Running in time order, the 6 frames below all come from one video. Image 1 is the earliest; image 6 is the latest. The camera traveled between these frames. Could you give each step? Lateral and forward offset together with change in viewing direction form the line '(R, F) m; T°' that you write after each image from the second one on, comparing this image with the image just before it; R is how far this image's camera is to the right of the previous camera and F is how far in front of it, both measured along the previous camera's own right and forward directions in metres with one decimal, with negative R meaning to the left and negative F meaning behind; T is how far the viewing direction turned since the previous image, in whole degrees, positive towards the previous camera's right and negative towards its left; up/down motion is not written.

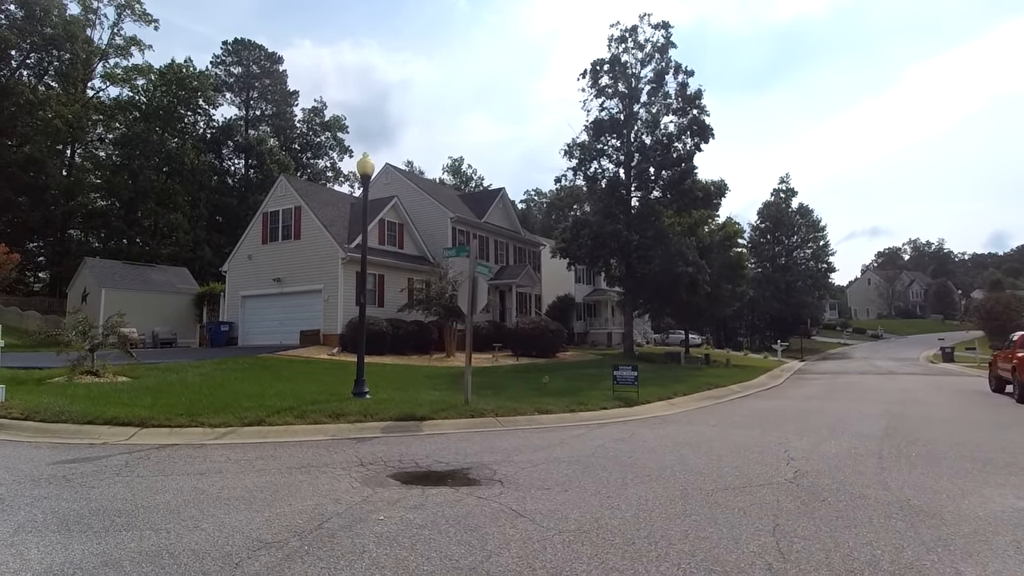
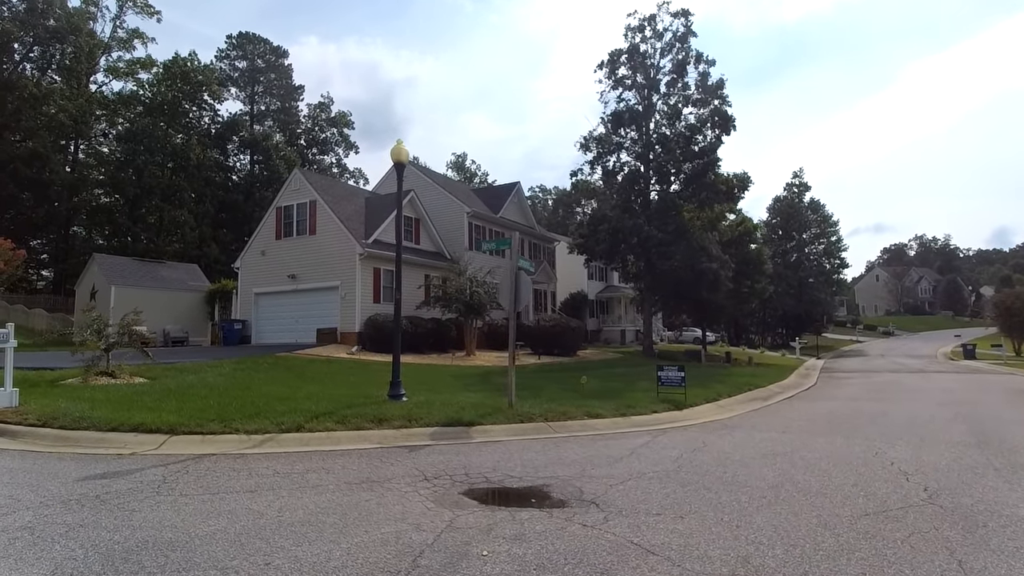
(-1.0, +0.8) m; 0°
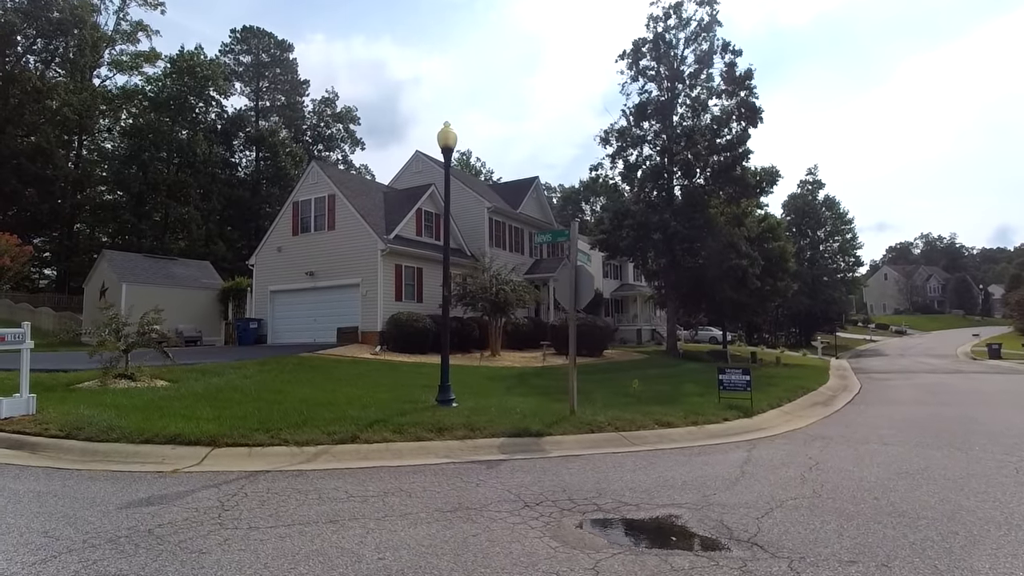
(-1.2, +0.9) m; 0°
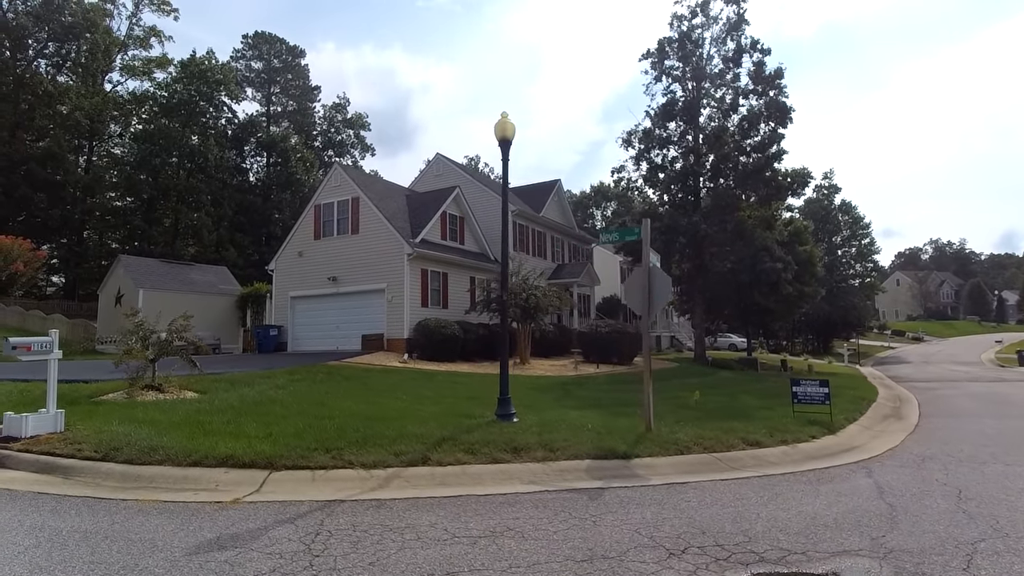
(-1.1, +0.9) m; 0°
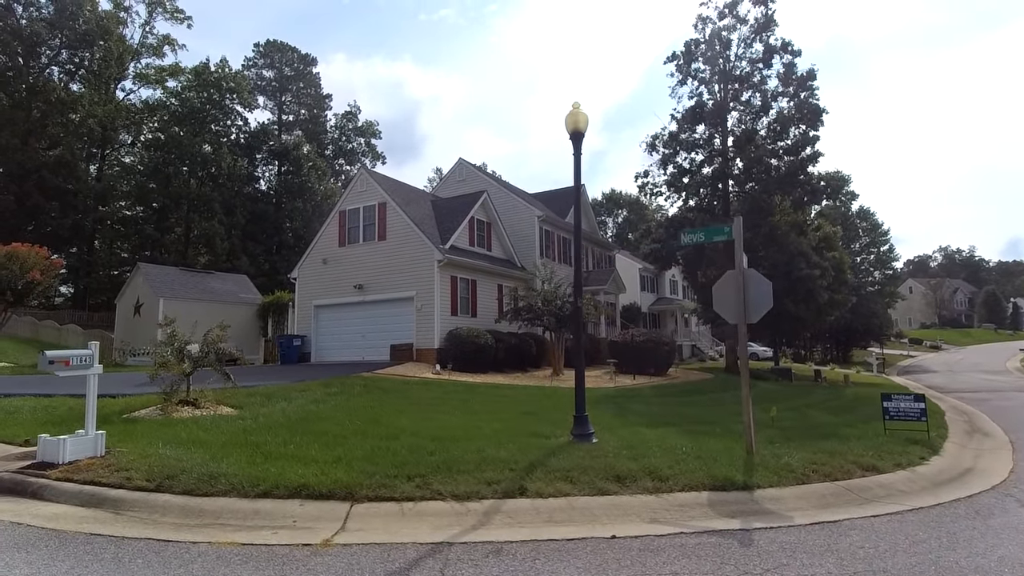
(-1.2, +0.8) m; 0°
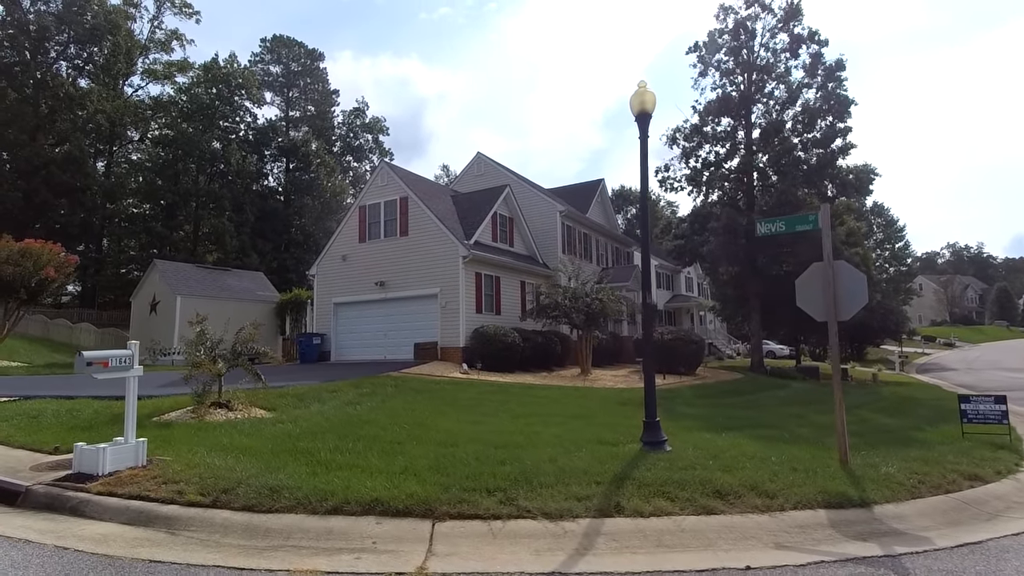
(-0.9, +0.6) m; 0°
